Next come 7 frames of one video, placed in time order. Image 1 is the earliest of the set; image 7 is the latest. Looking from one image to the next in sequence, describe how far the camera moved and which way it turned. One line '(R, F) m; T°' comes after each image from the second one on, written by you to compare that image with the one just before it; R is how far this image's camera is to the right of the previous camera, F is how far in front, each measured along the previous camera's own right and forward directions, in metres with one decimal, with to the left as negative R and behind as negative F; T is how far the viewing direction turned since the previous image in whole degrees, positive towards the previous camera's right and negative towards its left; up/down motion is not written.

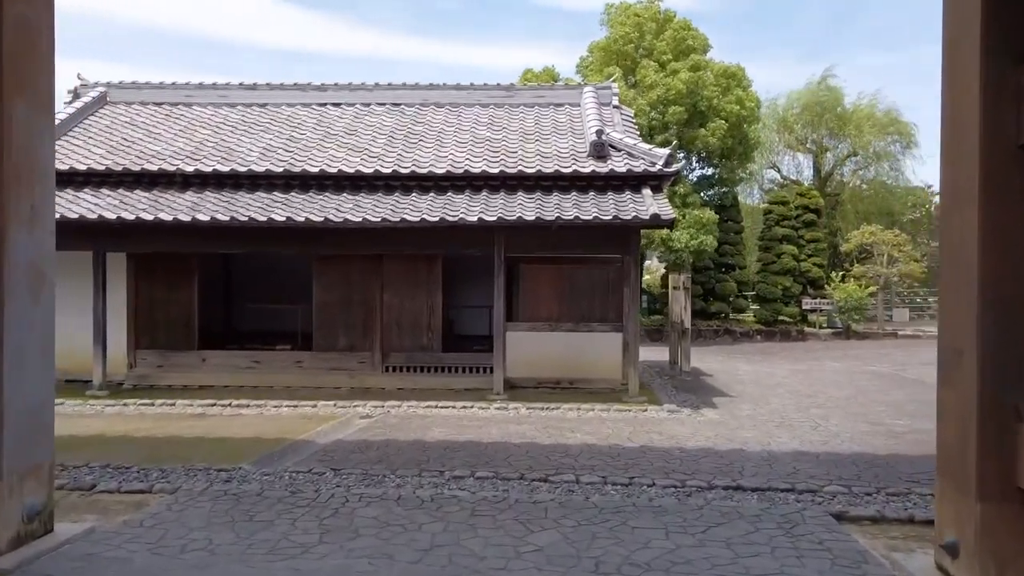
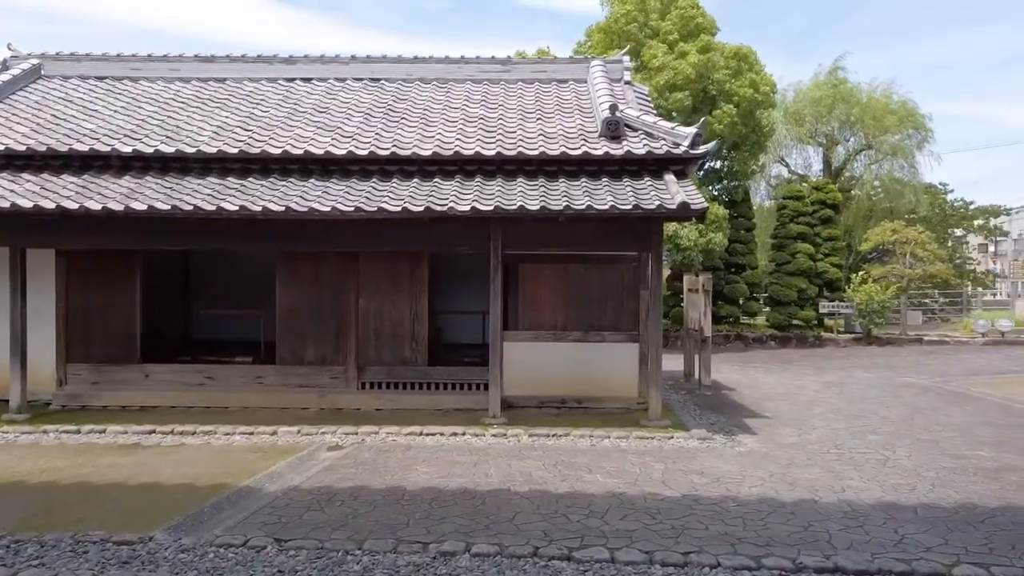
(-0.1, +1.7) m; +1°
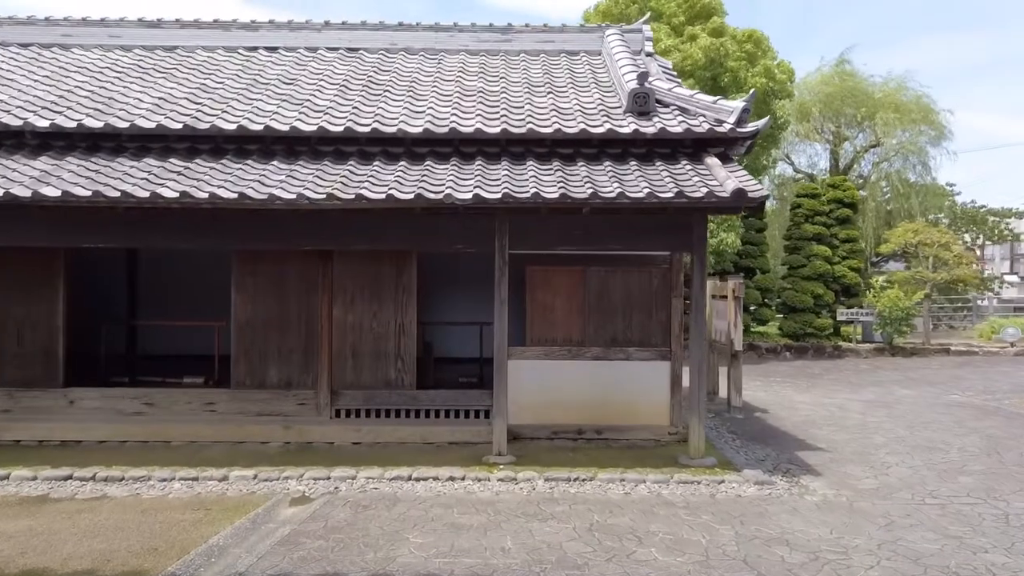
(-0.3, +1.7) m; +2°
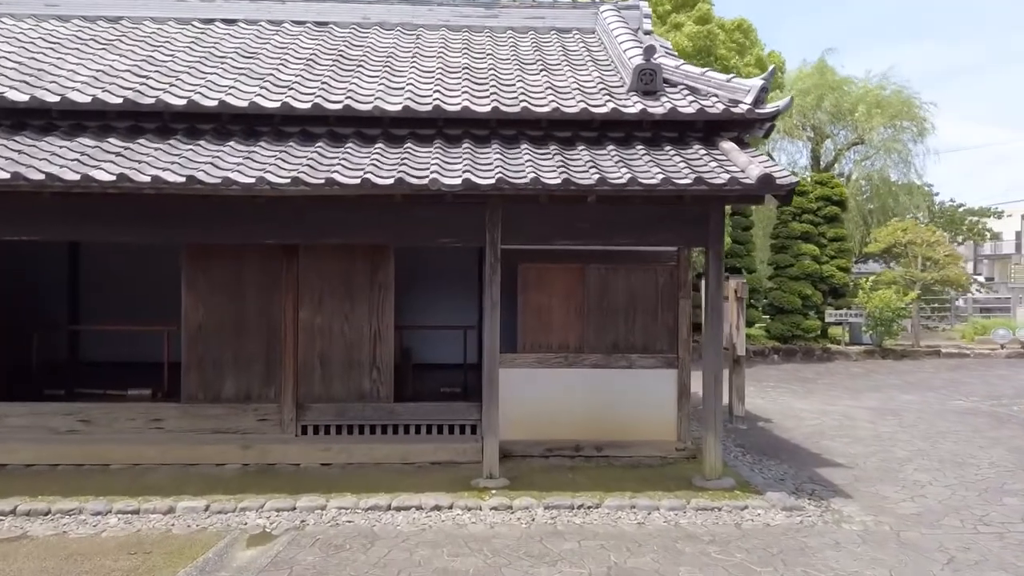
(-0.2, +0.9) m; +2°
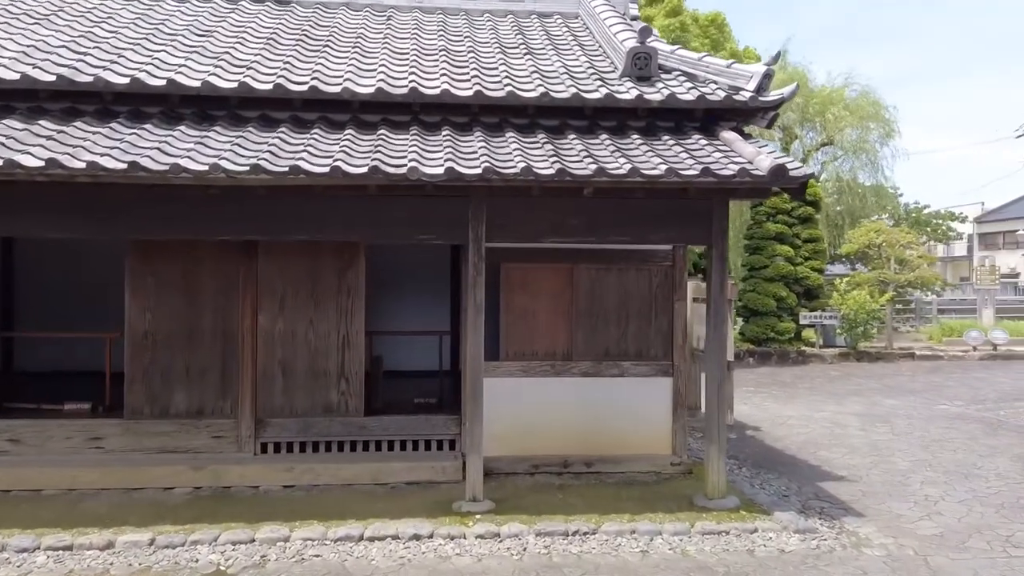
(-0.2, +0.6) m; +3°
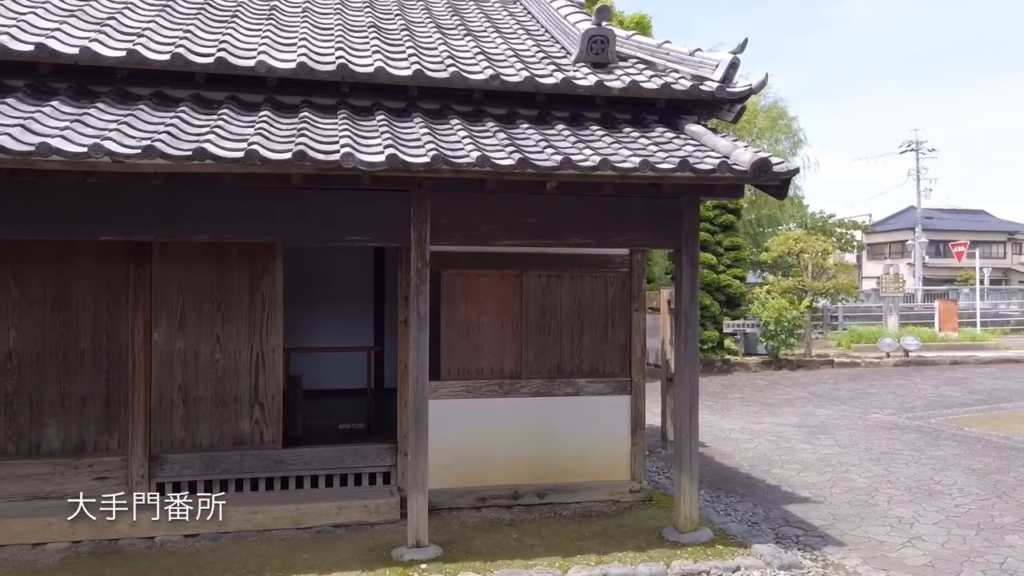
(-0.3, +0.8) m; +7°
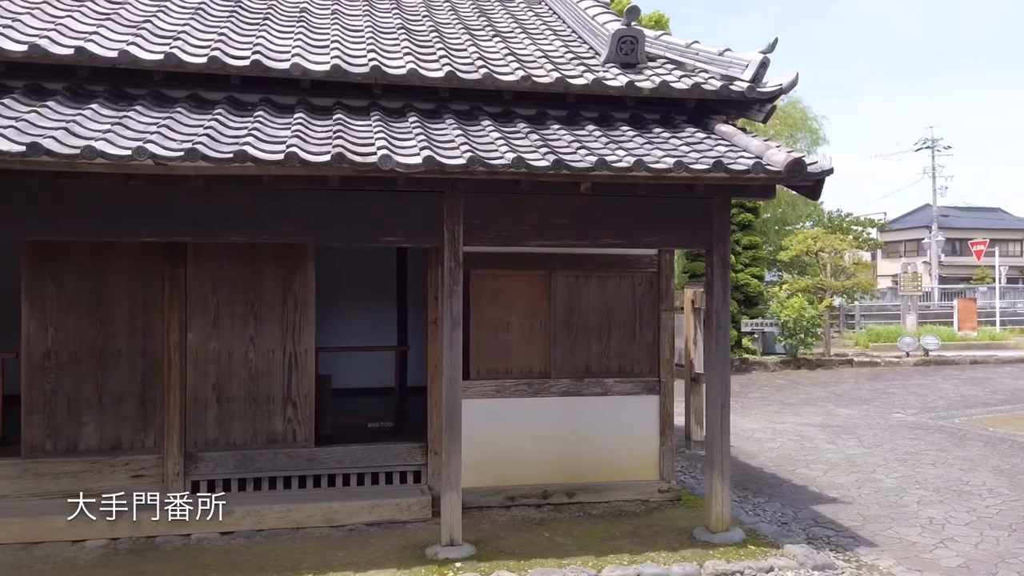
(-0.1, 0.0) m; -1°
